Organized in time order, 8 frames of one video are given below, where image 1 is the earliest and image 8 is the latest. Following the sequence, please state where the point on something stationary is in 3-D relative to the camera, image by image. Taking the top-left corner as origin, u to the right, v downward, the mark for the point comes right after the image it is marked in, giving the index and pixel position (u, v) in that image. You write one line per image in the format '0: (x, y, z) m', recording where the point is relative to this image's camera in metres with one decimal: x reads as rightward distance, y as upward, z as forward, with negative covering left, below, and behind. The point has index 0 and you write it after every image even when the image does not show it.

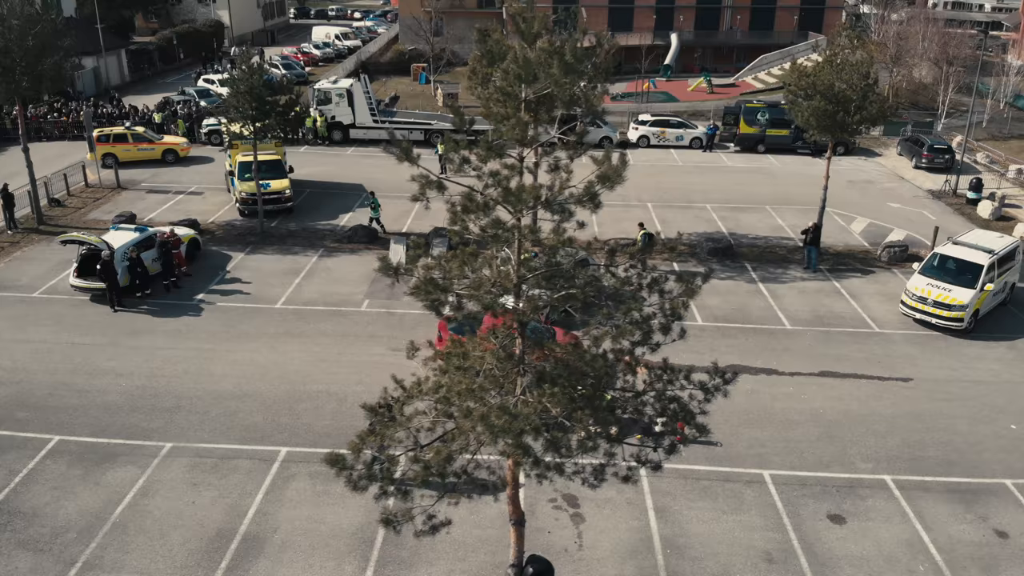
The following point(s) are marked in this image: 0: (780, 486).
0: (+4.4, -3.2, +12.9) m
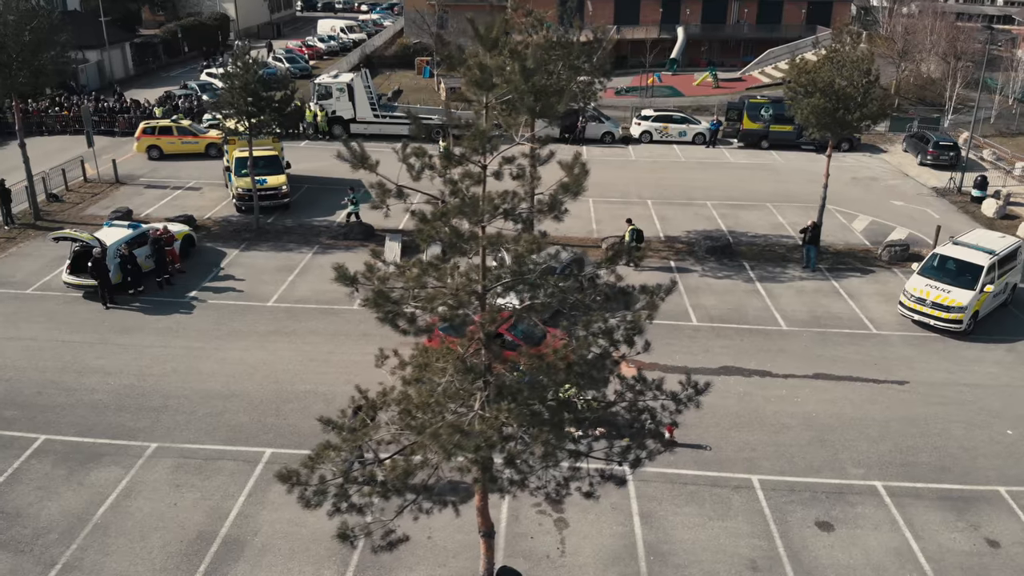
0: (+4.1, -3.3, +12.7) m
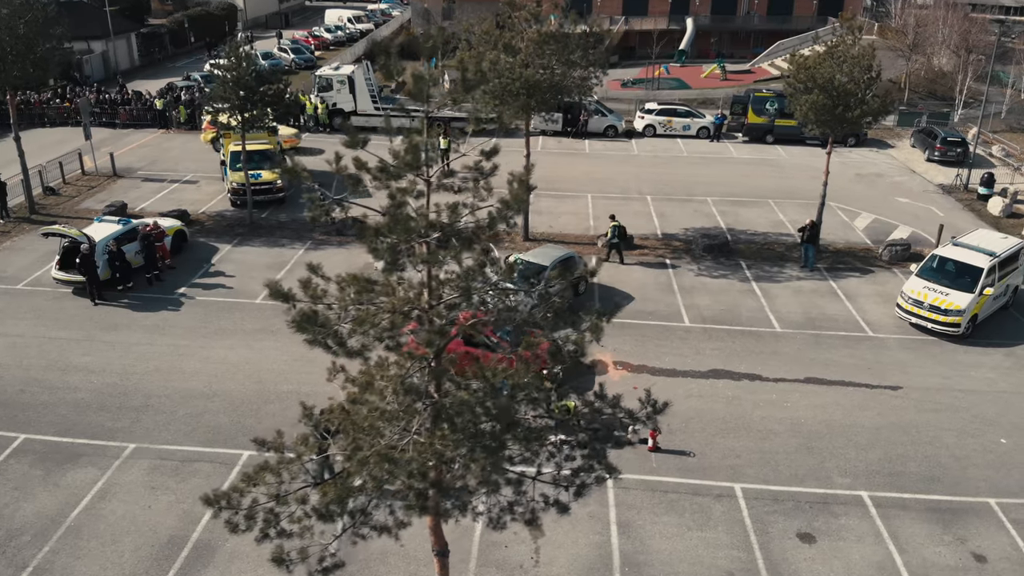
0: (+3.8, -3.4, +12.5) m
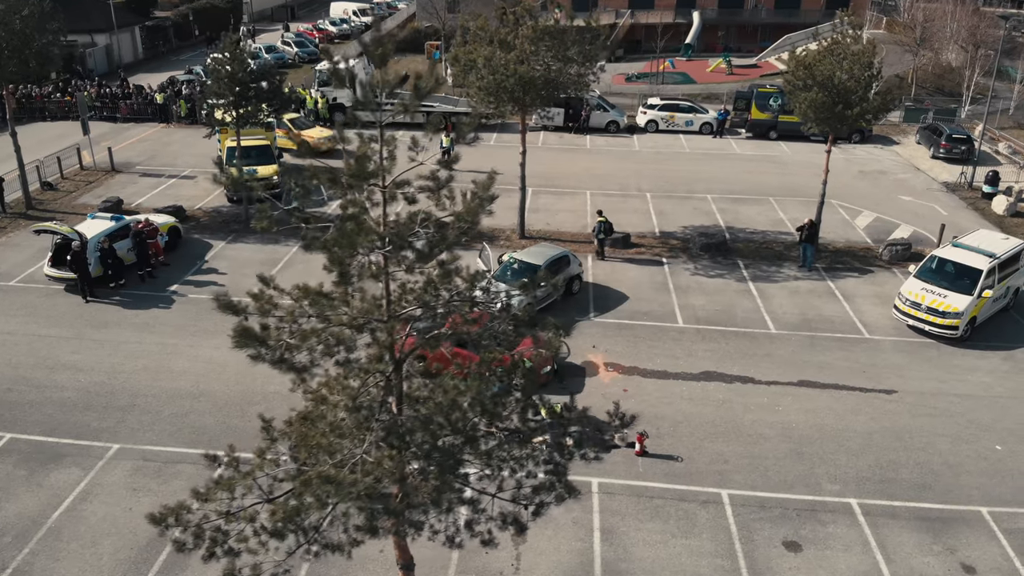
0: (+3.5, -3.4, +12.3) m
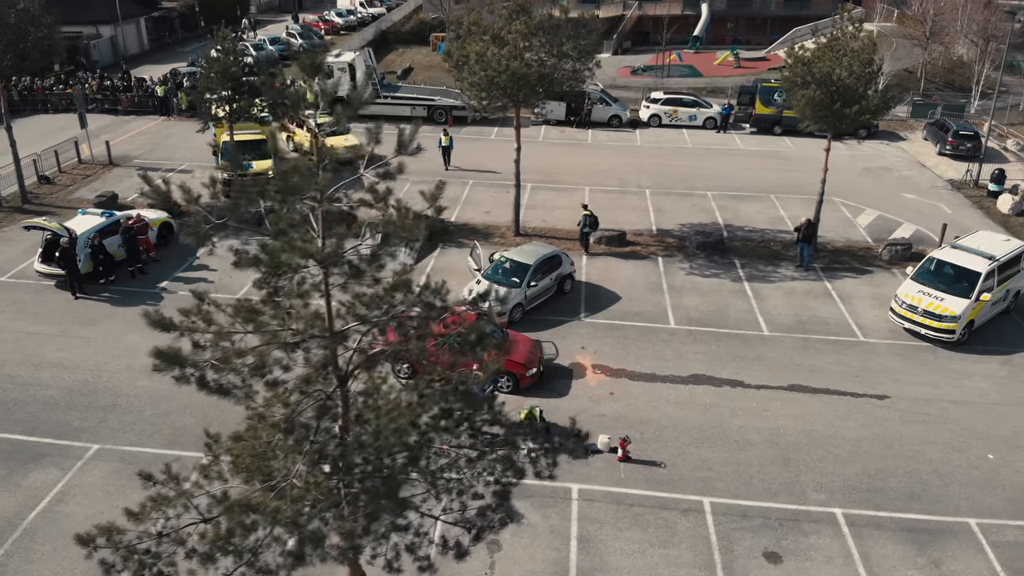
0: (+3.2, -3.5, +12.1) m
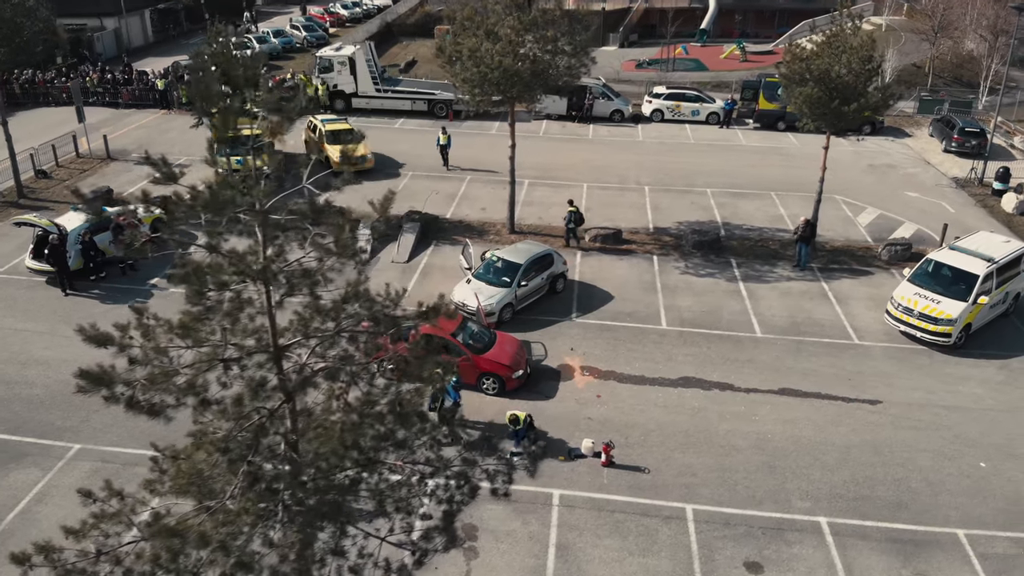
0: (+2.8, -3.6, +11.9) m
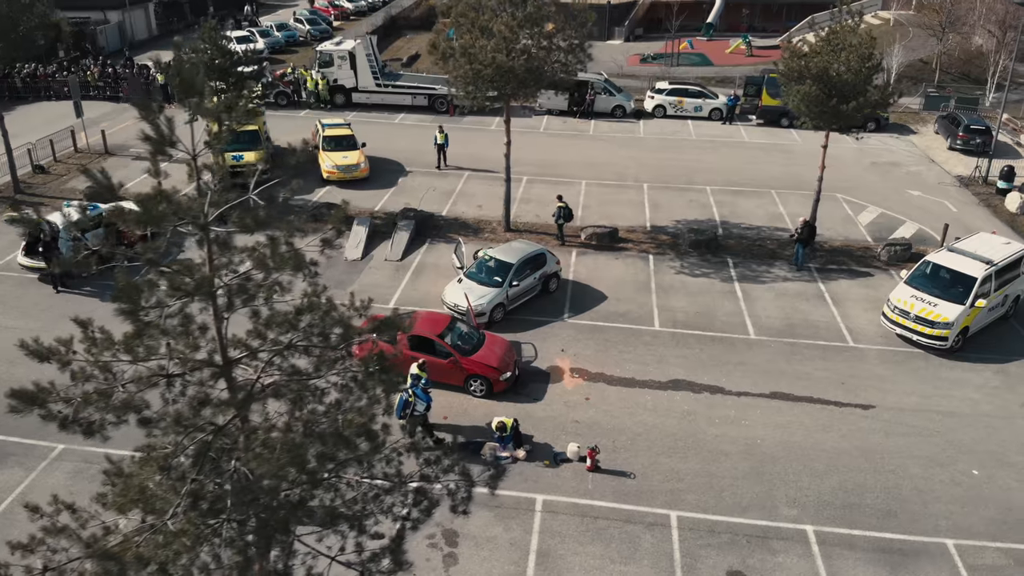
0: (+2.6, -3.6, +11.7) m
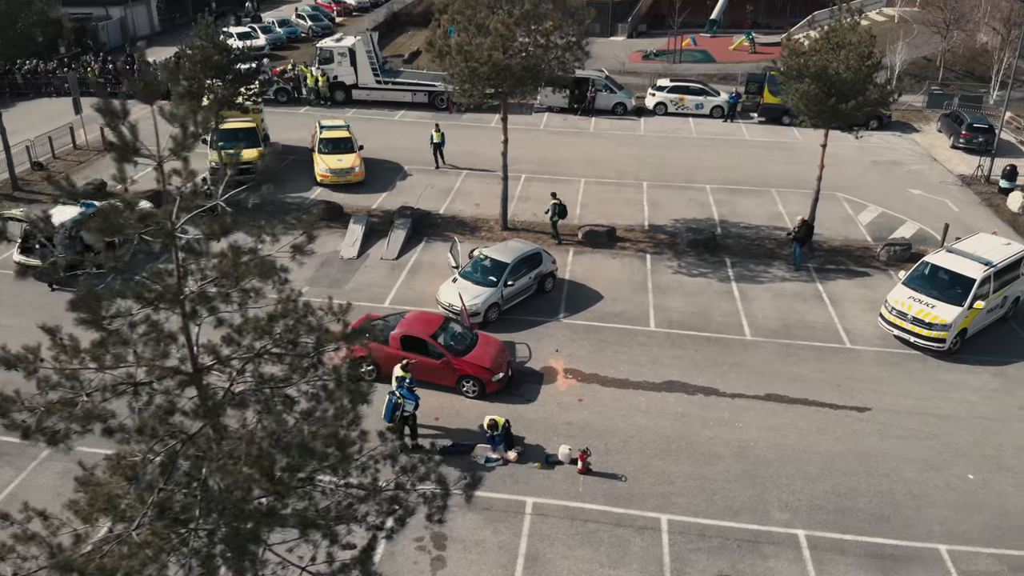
0: (+2.4, -3.7, +11.6) m
